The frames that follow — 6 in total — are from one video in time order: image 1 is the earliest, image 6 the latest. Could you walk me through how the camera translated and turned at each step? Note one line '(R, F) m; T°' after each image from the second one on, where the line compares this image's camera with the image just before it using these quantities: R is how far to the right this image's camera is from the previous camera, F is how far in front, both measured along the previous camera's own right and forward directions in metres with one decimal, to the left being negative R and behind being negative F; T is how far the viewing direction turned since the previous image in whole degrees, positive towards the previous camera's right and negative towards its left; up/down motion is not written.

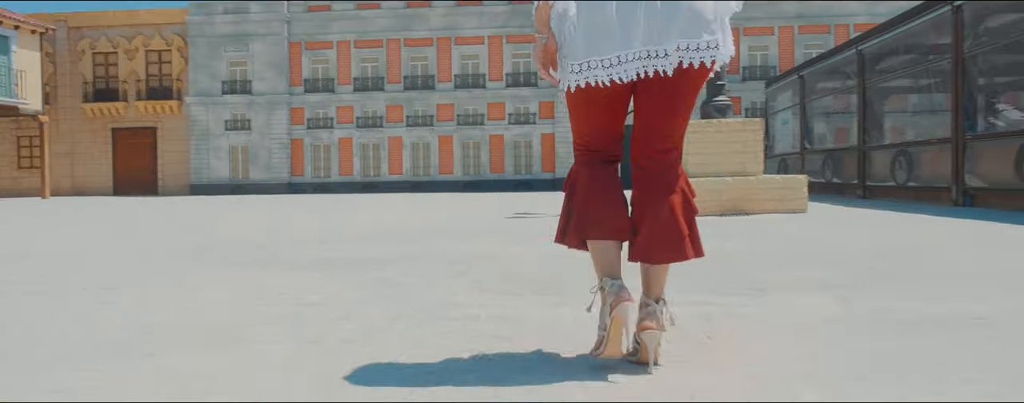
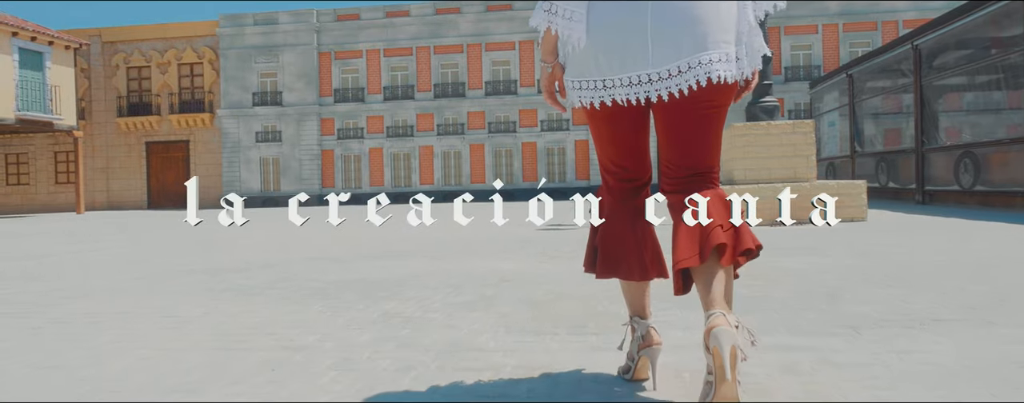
(0.0, +0.8) m; -3°
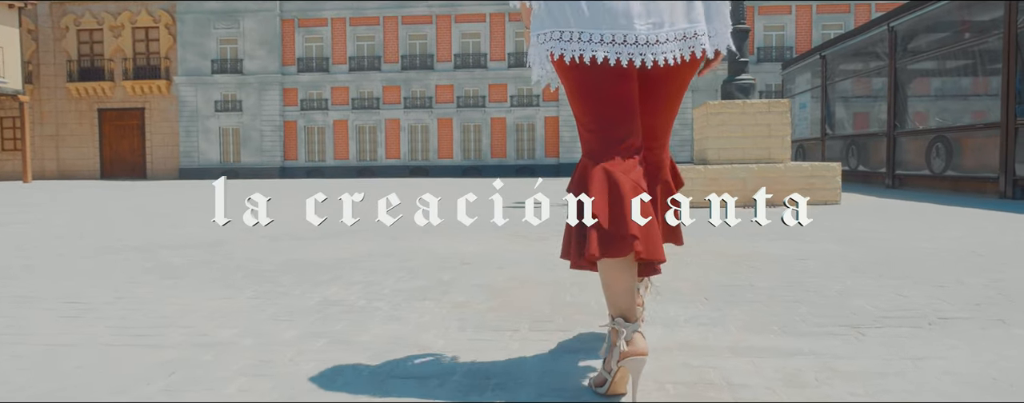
(+0.1, +0.5) m; +3°
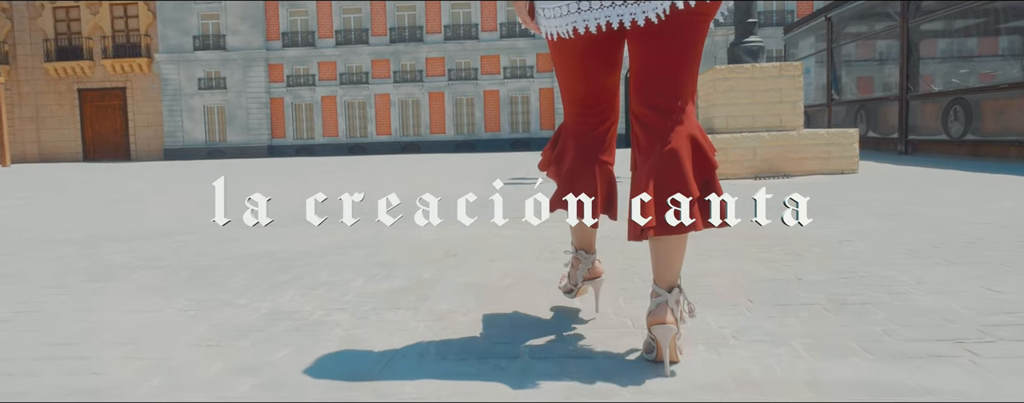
(0.0, +0.8) m; 0°
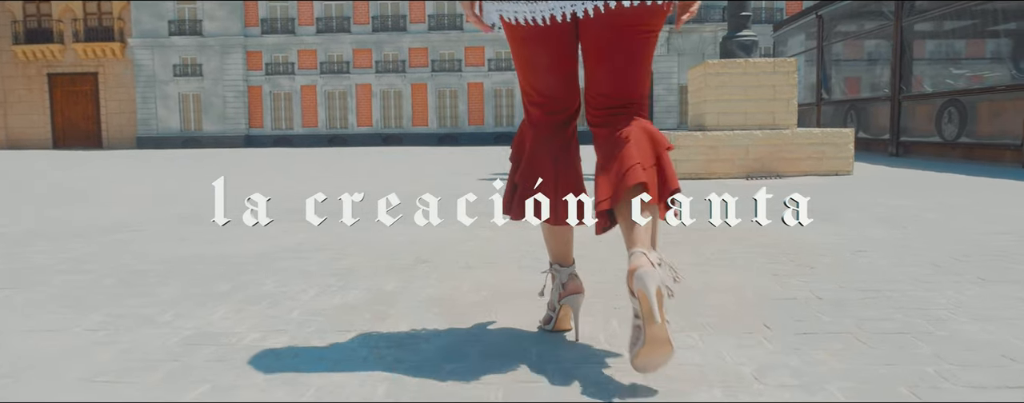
(0.0, +0.5) m; +1°
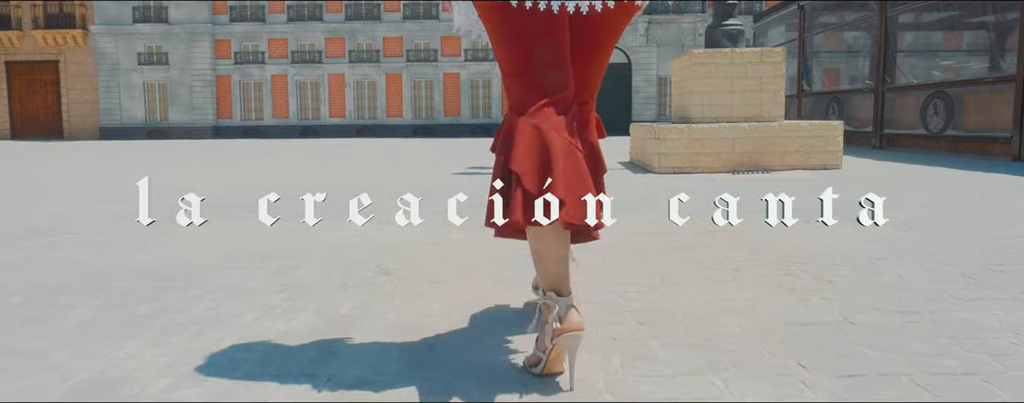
(0.0, +0.5) m; +2°
